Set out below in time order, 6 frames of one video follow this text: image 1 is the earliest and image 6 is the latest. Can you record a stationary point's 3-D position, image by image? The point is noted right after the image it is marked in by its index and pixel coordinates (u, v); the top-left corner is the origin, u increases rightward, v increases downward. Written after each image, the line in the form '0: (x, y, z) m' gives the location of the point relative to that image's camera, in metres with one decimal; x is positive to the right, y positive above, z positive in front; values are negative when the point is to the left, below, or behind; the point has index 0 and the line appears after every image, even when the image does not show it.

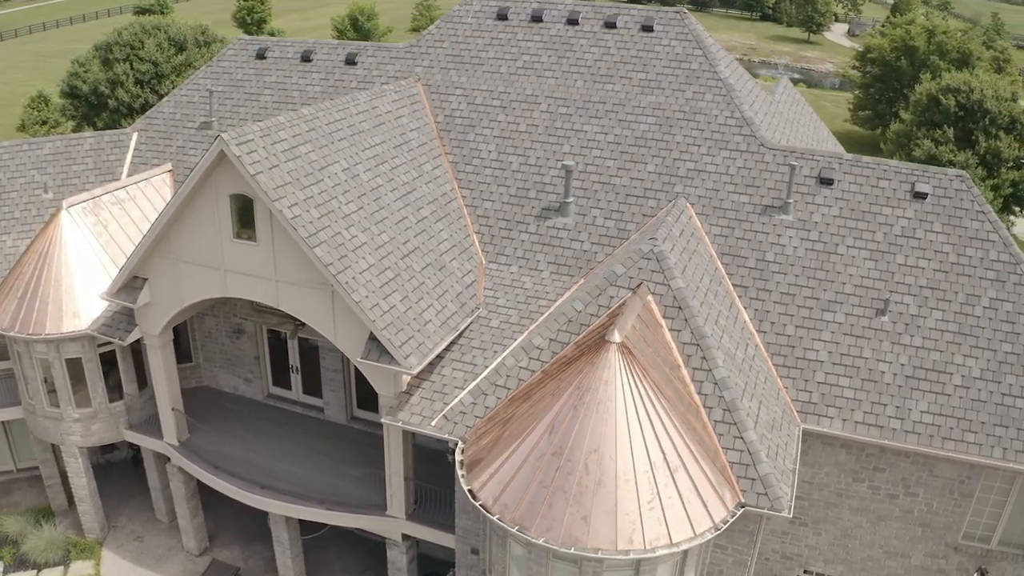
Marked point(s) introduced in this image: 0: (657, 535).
0: (+2.9, -4.7, +15.1) m
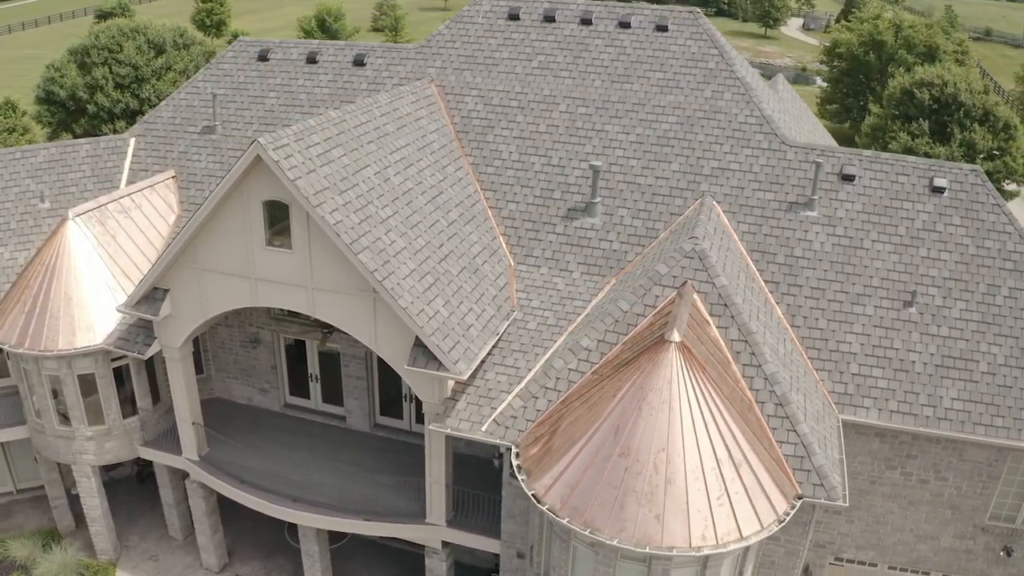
0: (+4.3, -4.7, +15.3) m
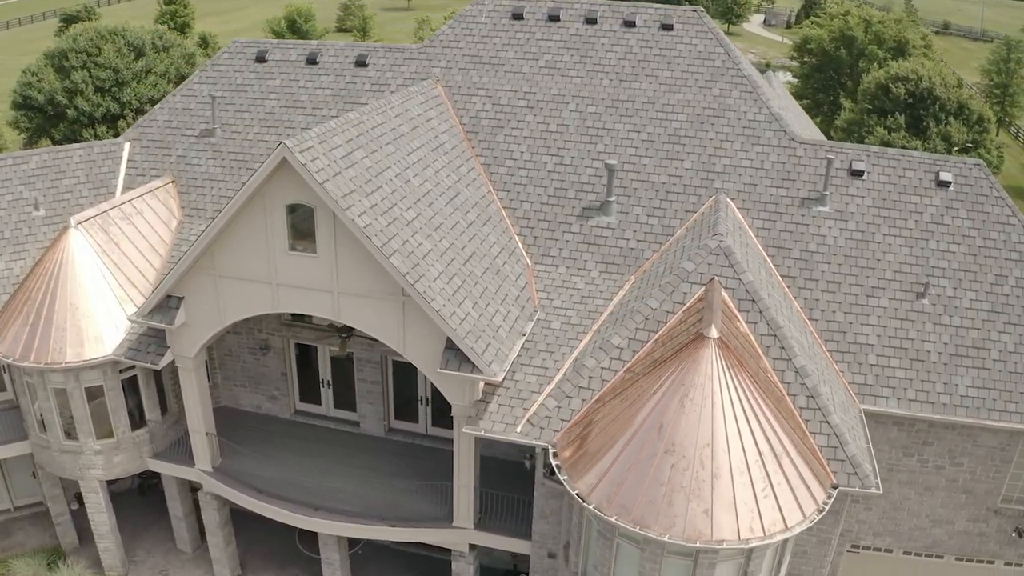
0: (+5.2, -4.6, +15.6) m
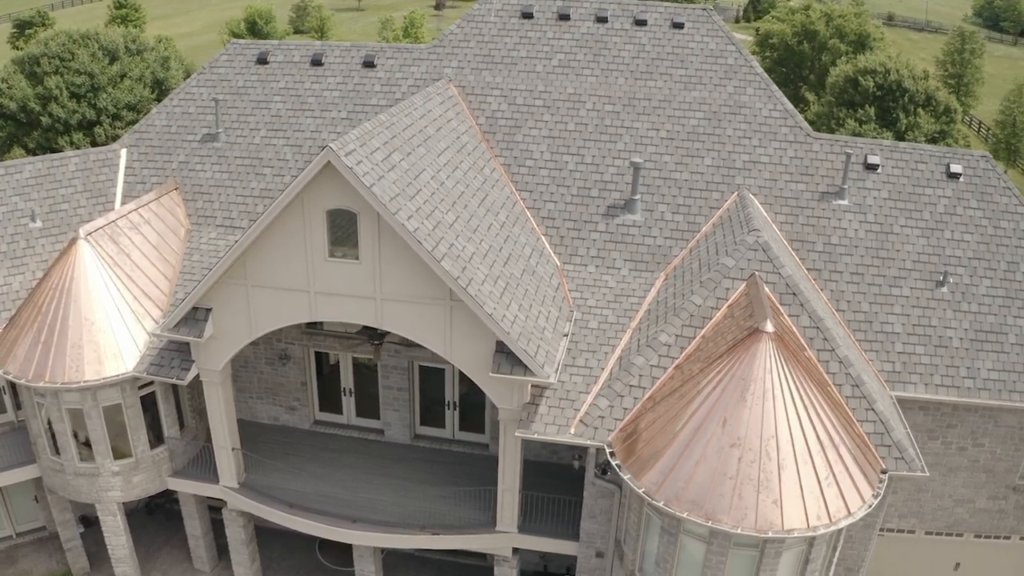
0: (+6.6, -4.4, +15.9) m
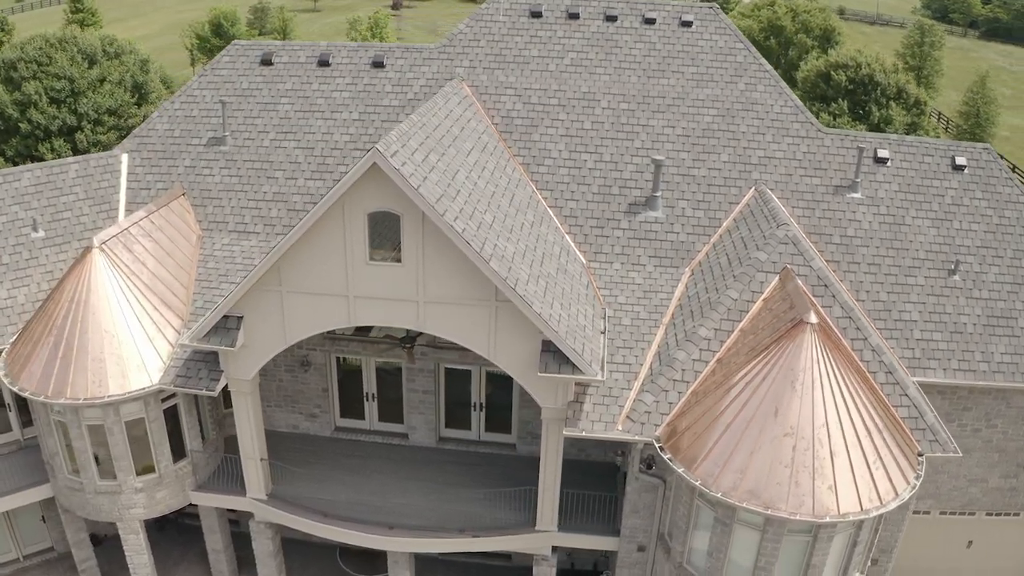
0: (+7.8, -4.2, +16.4) m
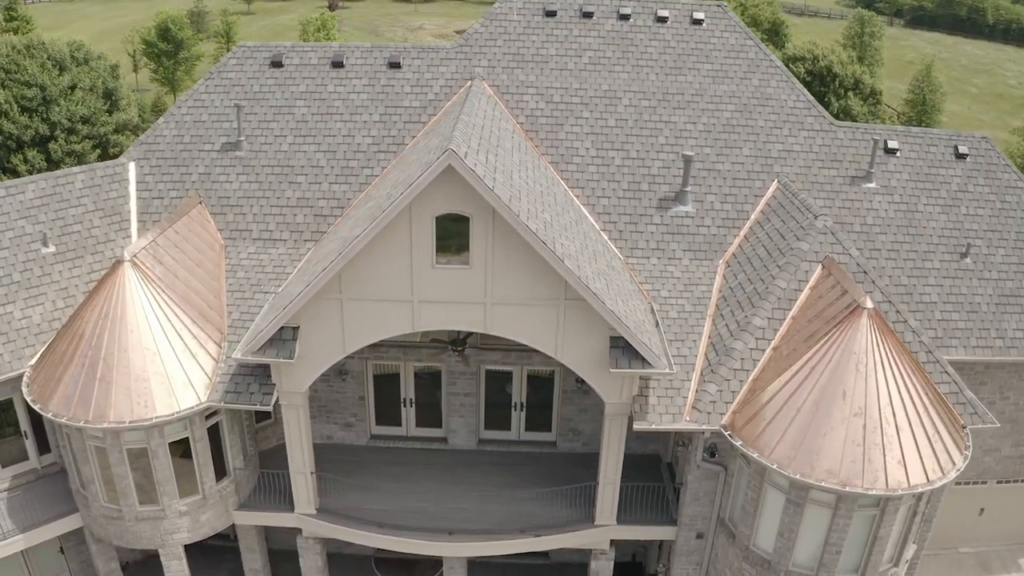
0: (+9.5, -3.9, +17.2) m
